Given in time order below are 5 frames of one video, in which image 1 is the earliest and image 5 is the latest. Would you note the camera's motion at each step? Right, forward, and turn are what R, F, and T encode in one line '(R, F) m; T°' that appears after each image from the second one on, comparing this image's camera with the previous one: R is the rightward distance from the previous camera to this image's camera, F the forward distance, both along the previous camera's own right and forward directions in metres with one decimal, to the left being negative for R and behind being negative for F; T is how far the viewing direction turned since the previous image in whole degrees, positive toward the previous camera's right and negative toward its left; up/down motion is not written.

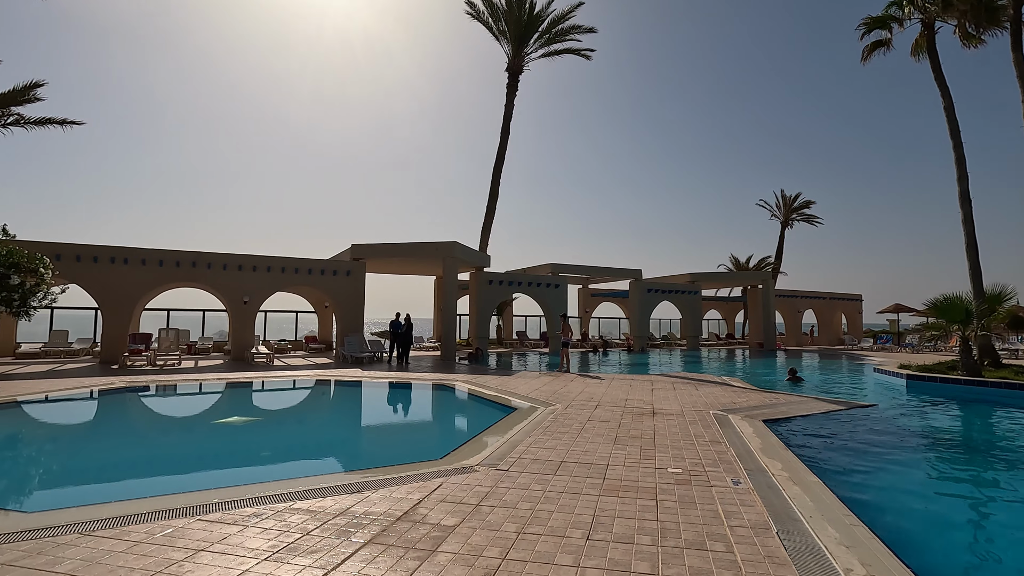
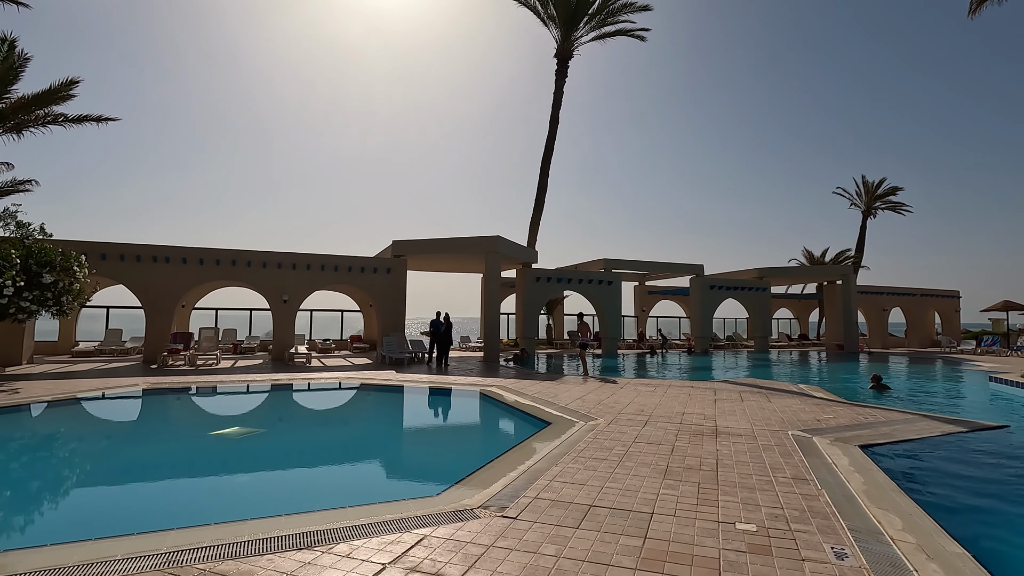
(+0.3, +1.1) m; -6°
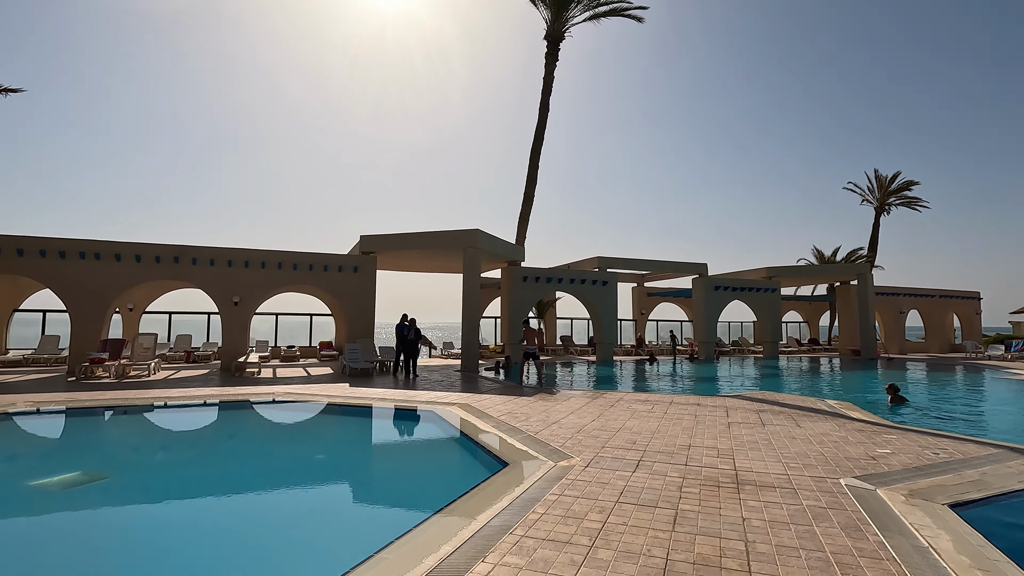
(+0.5, +1.7) m; 0°
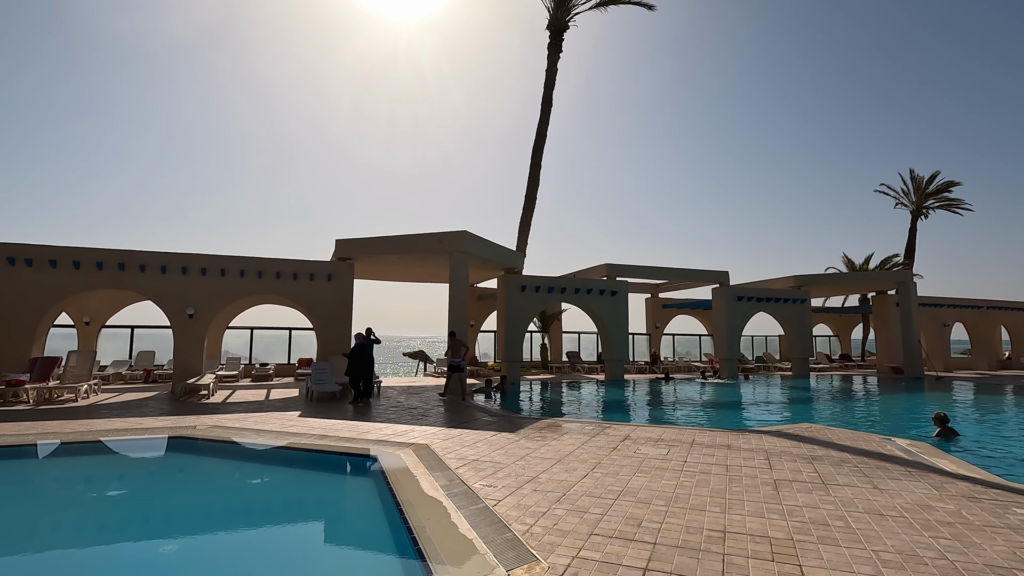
(+0.5, +1.8) m; -2°
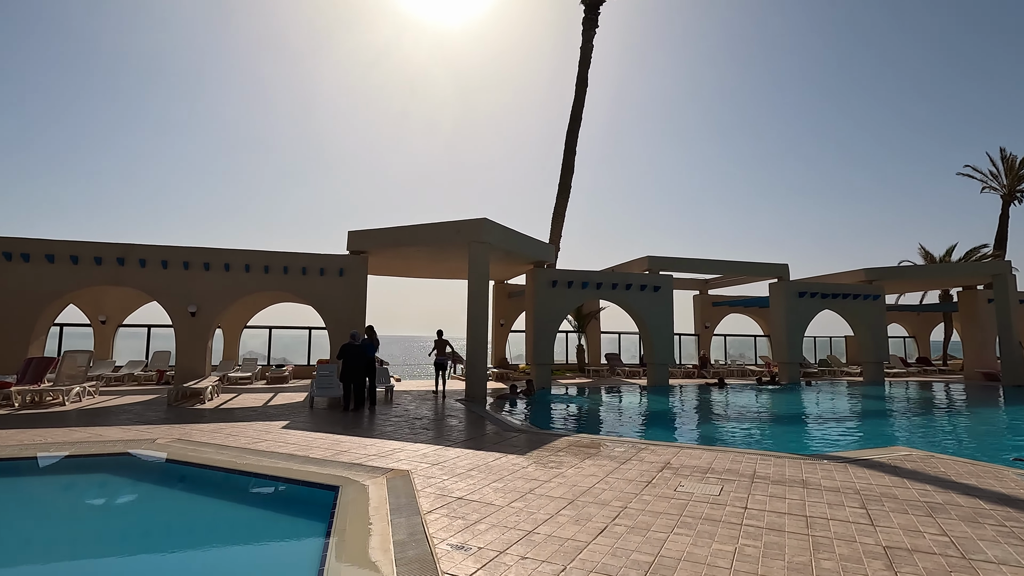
(+0.4, +1.3) m; -5°
